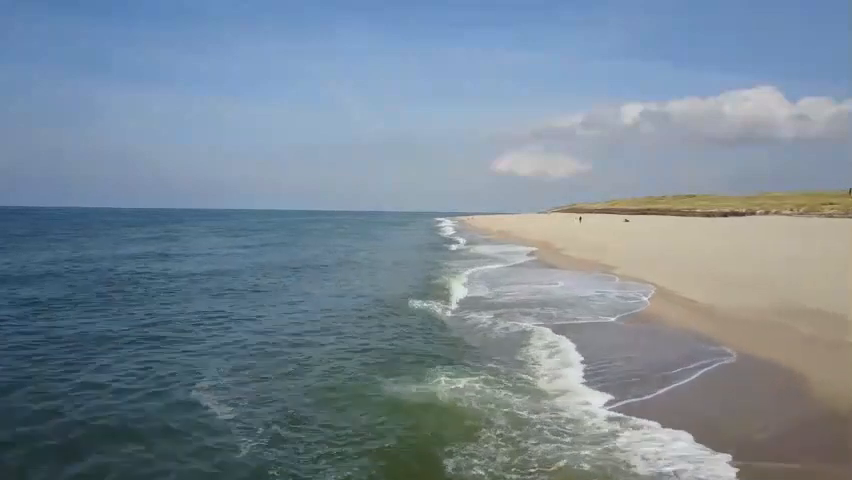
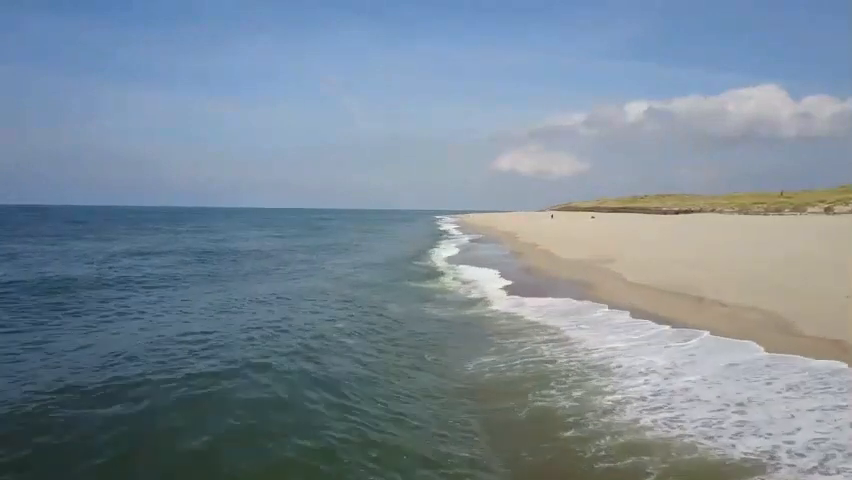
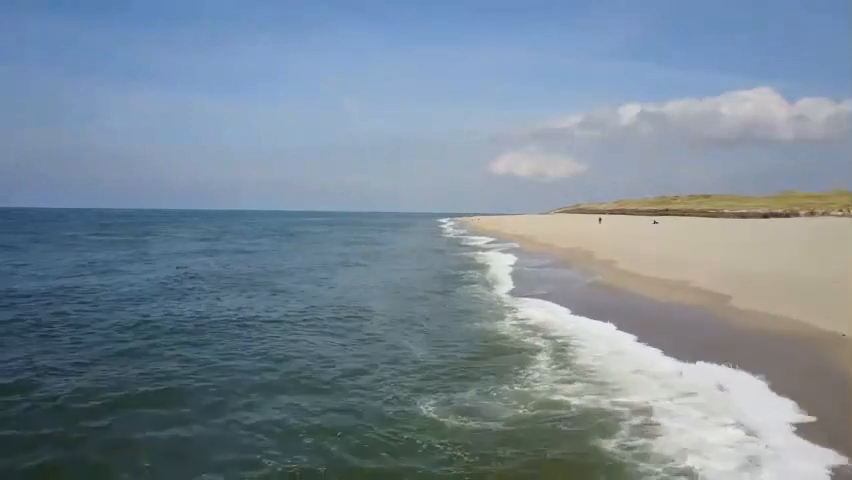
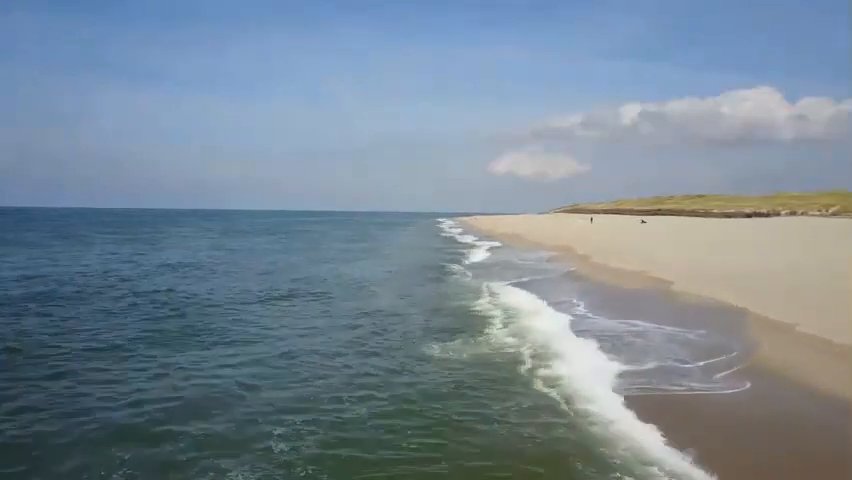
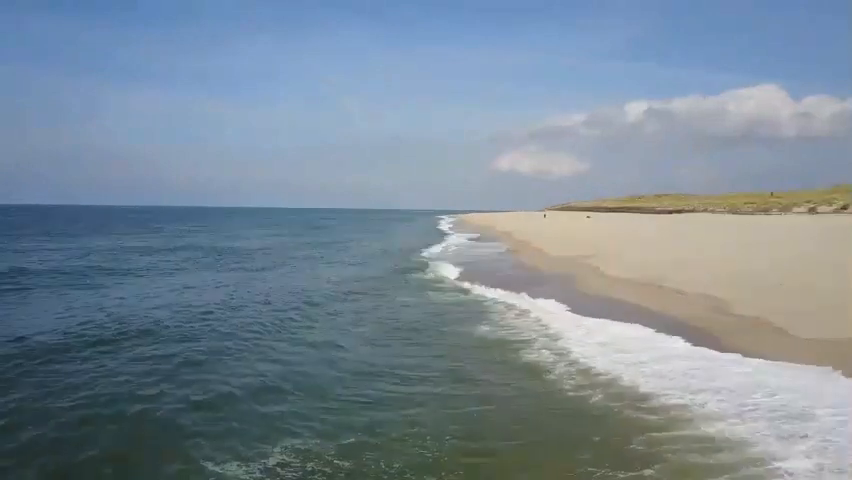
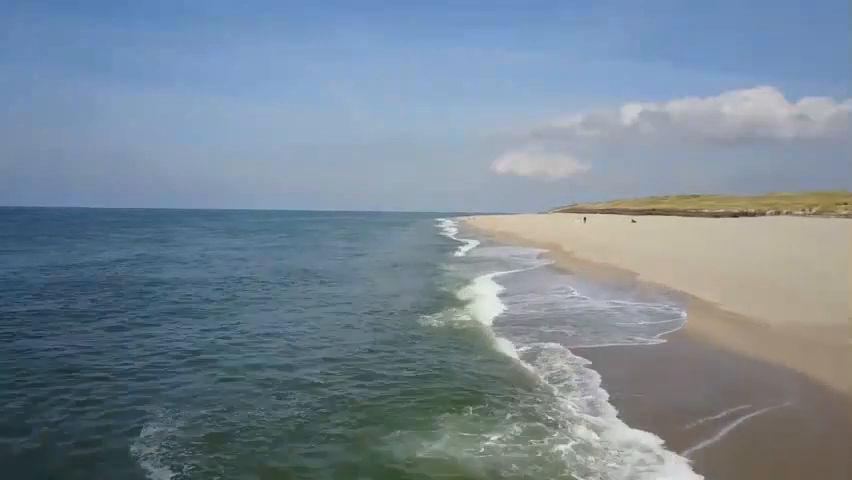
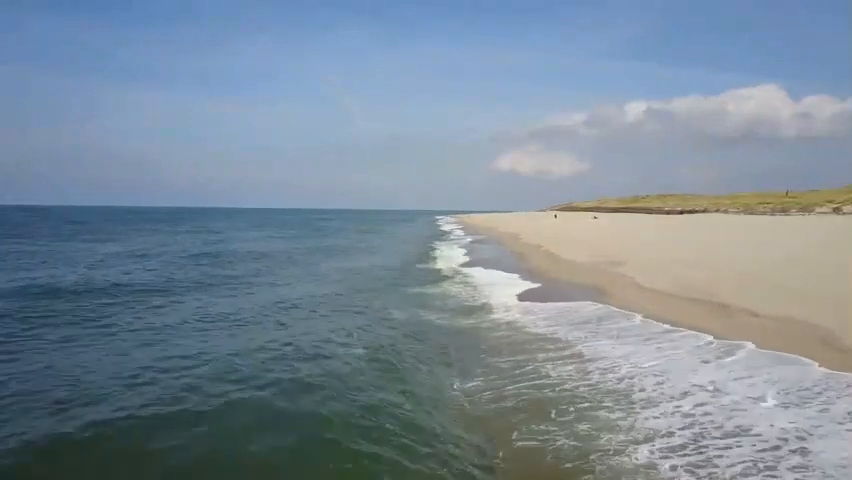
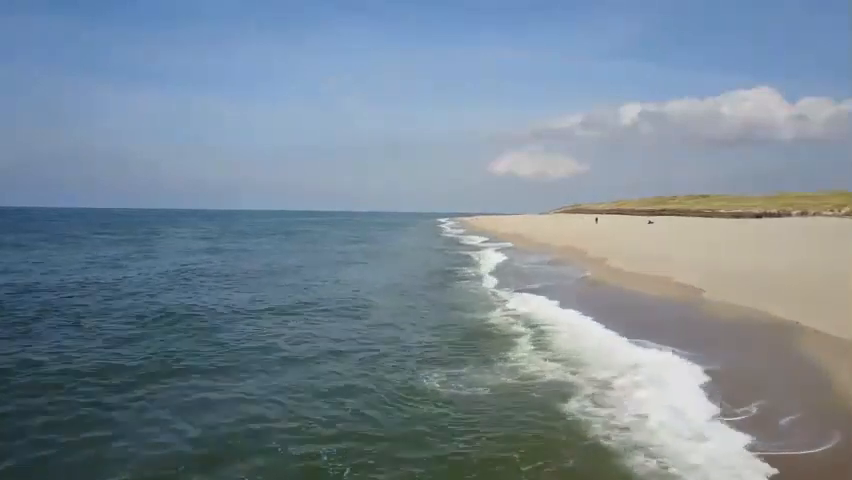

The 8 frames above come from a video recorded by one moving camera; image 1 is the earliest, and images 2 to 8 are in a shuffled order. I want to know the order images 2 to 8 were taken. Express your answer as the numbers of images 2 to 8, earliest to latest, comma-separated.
6, 4, 8, 3, 5, 2, 7
